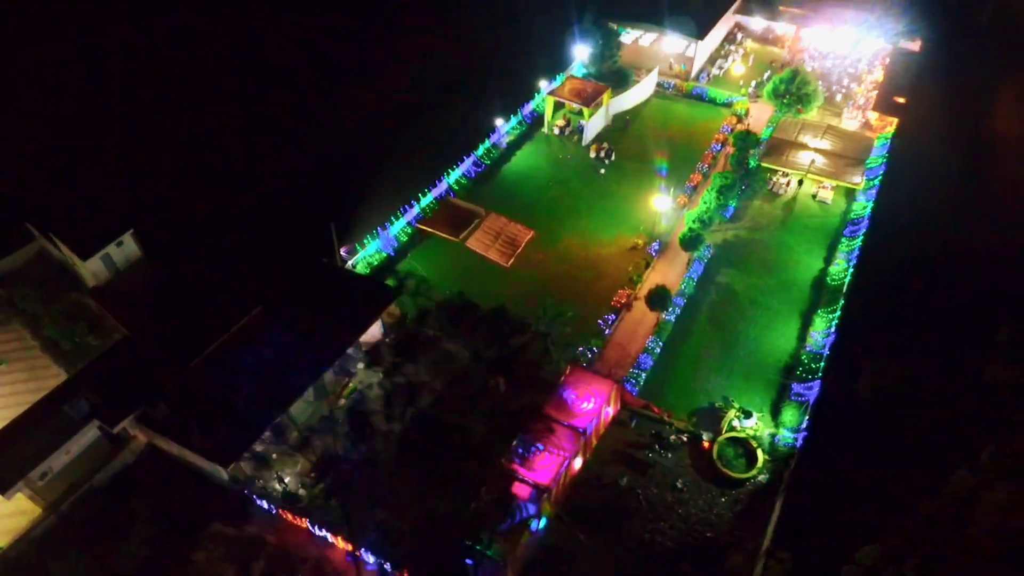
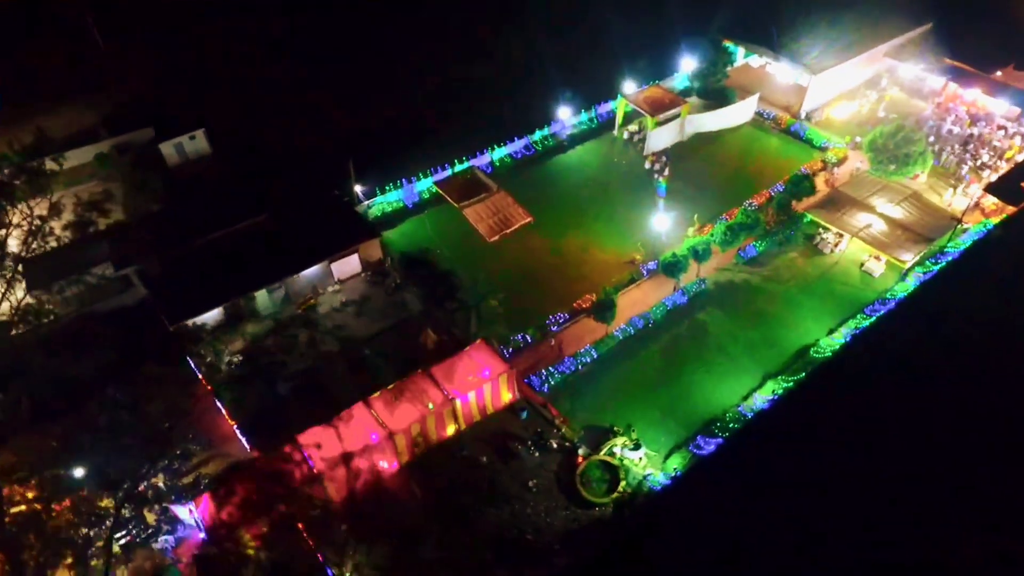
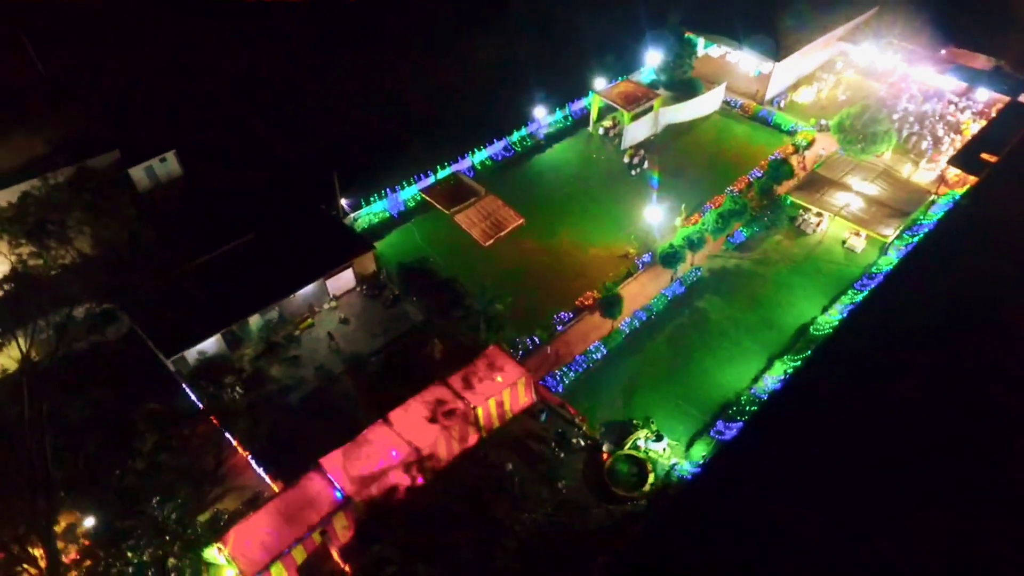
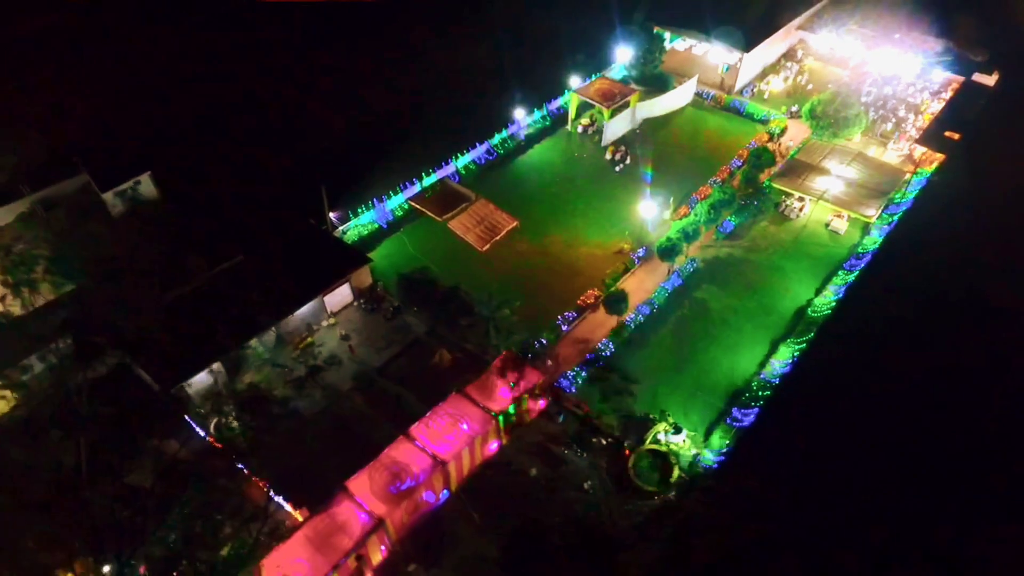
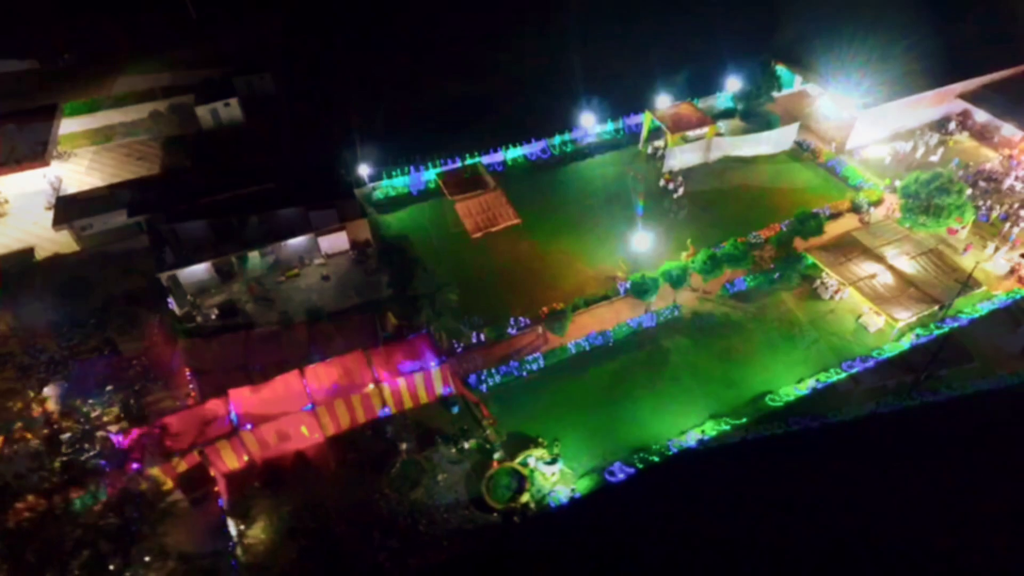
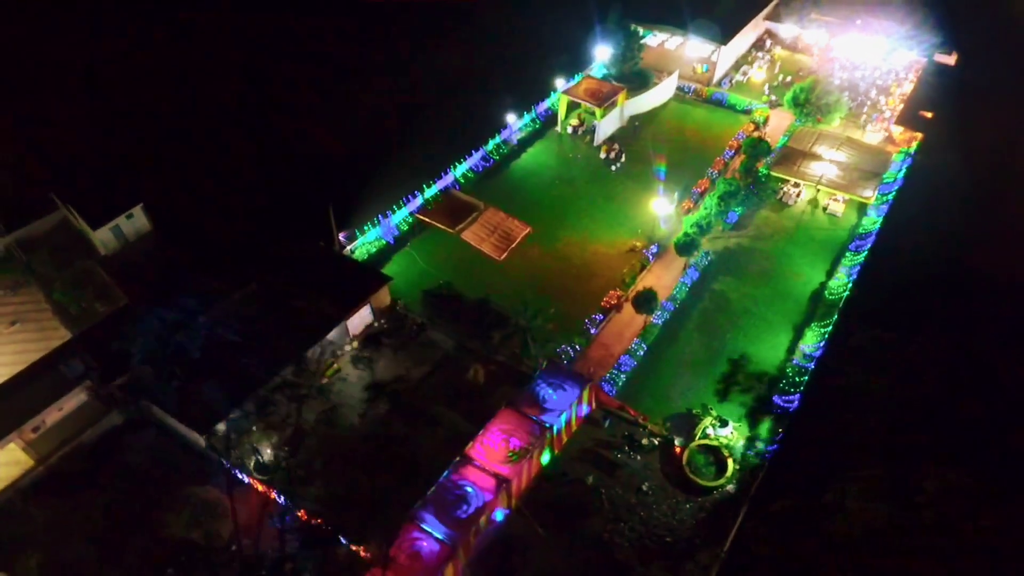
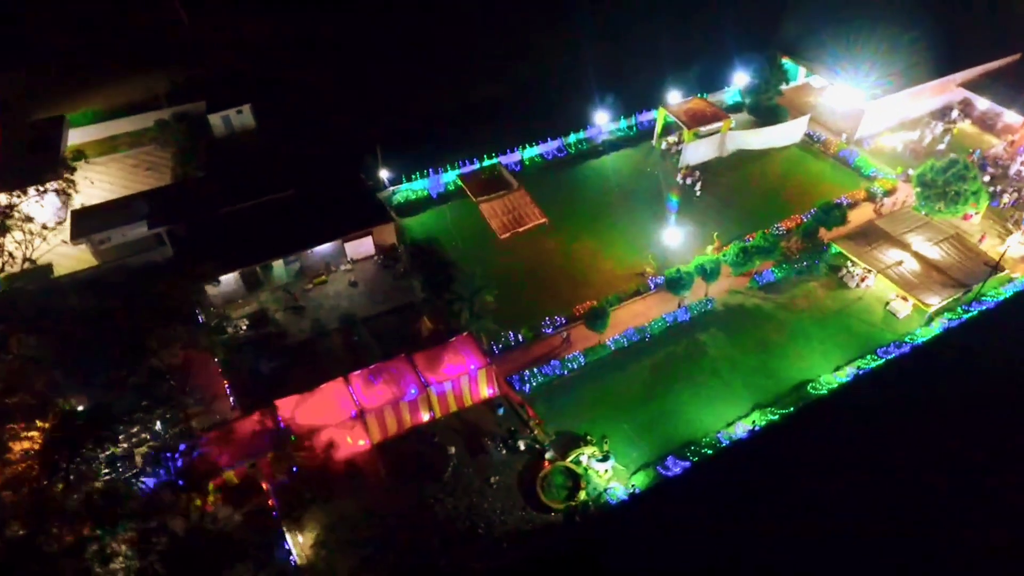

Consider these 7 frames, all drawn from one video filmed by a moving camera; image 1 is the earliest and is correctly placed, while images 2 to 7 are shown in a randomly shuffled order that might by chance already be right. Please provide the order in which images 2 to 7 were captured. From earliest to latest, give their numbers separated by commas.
6, 4, 3, 2, 7, 5
